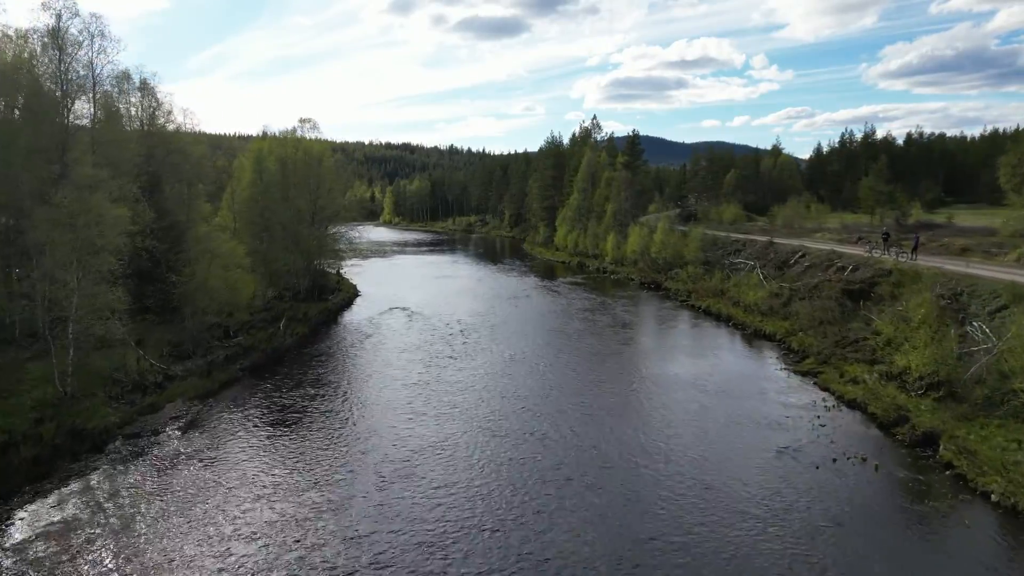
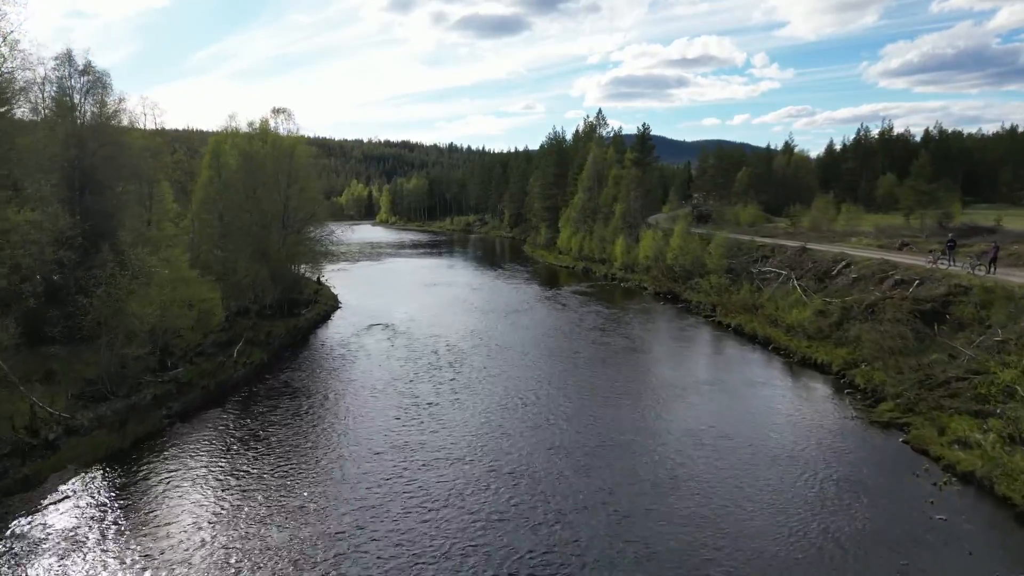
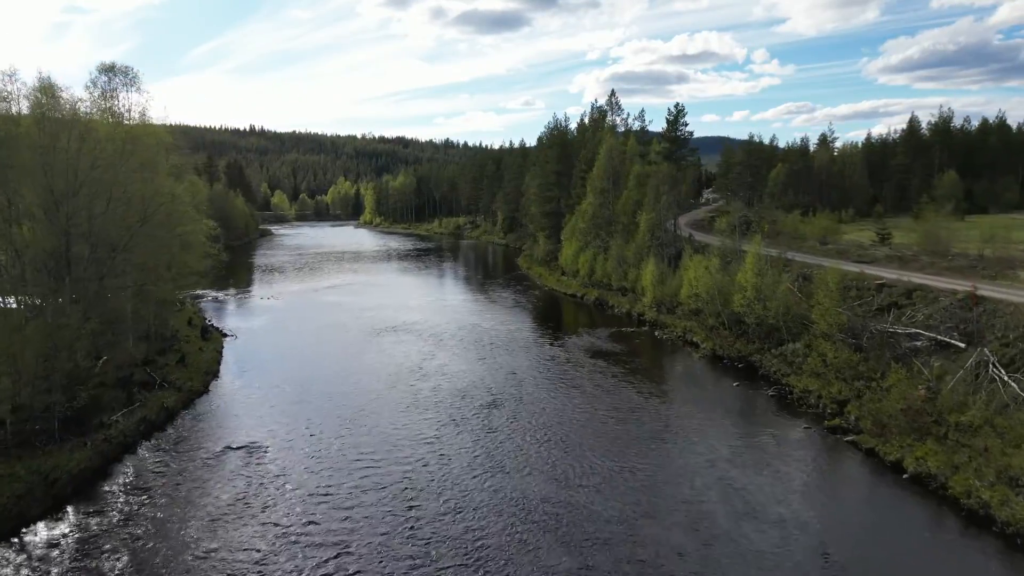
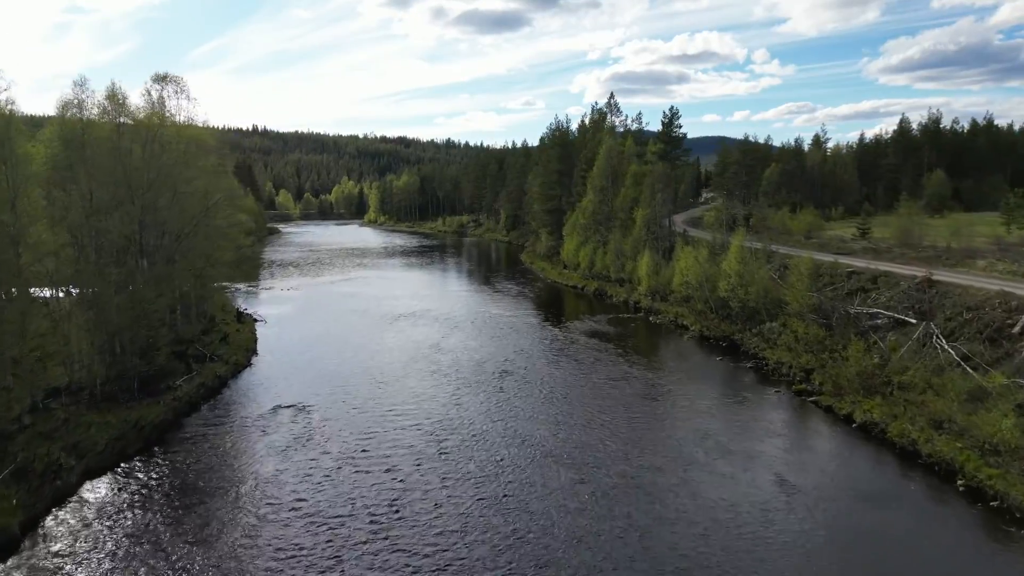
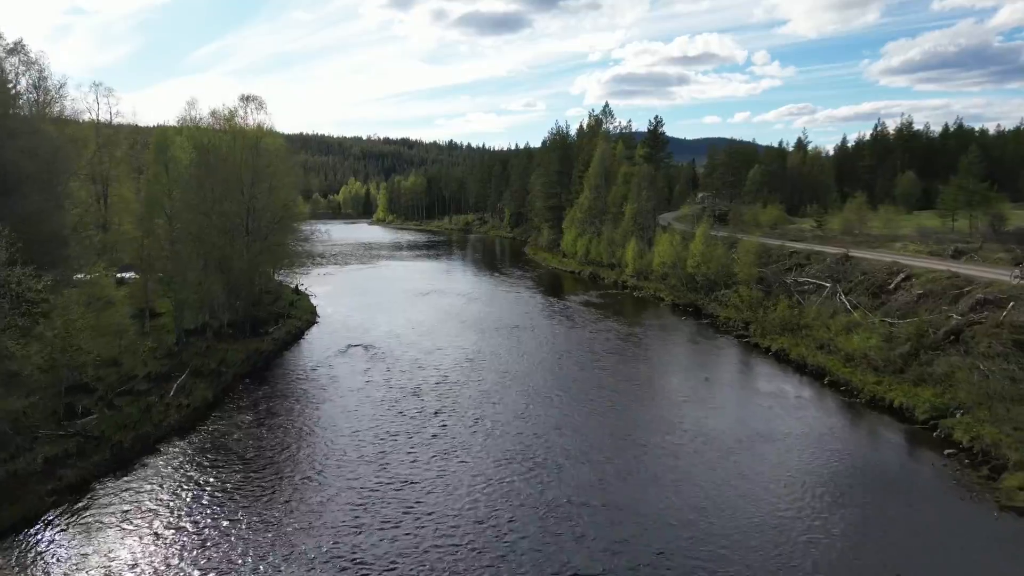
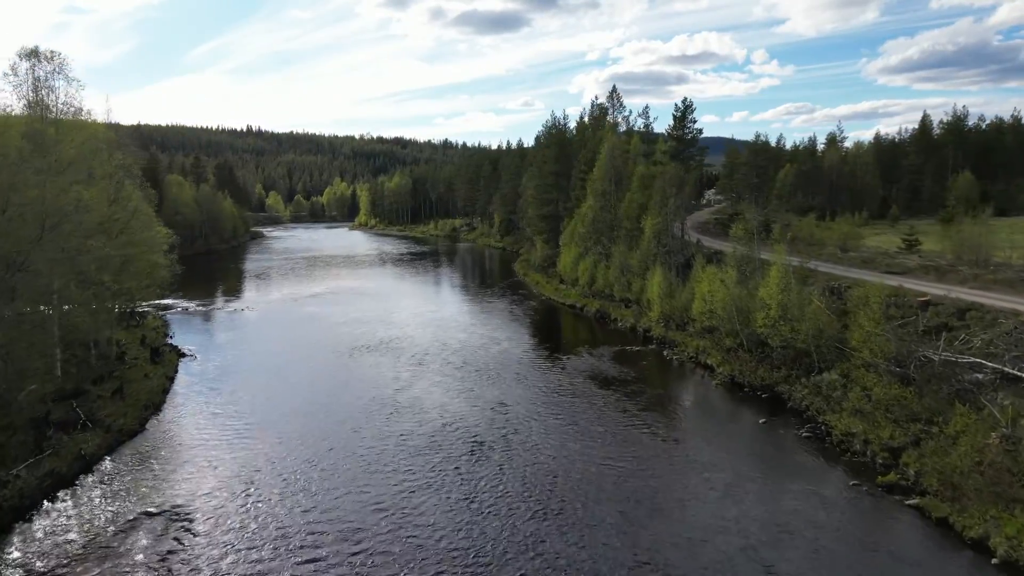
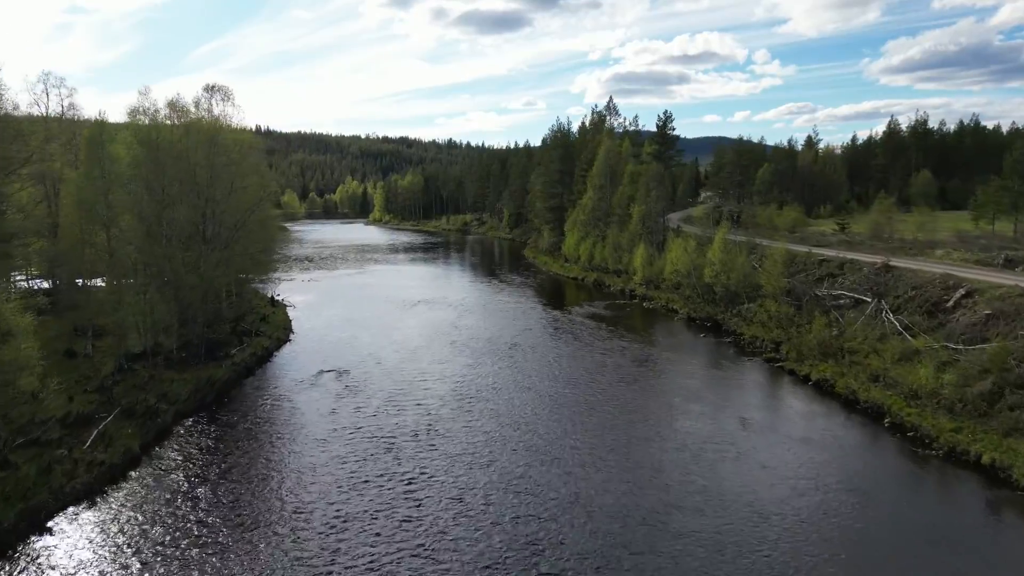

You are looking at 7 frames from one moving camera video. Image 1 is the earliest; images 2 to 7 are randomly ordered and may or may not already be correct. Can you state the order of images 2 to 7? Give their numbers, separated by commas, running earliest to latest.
2, 5, 7, 4, 3, 6
